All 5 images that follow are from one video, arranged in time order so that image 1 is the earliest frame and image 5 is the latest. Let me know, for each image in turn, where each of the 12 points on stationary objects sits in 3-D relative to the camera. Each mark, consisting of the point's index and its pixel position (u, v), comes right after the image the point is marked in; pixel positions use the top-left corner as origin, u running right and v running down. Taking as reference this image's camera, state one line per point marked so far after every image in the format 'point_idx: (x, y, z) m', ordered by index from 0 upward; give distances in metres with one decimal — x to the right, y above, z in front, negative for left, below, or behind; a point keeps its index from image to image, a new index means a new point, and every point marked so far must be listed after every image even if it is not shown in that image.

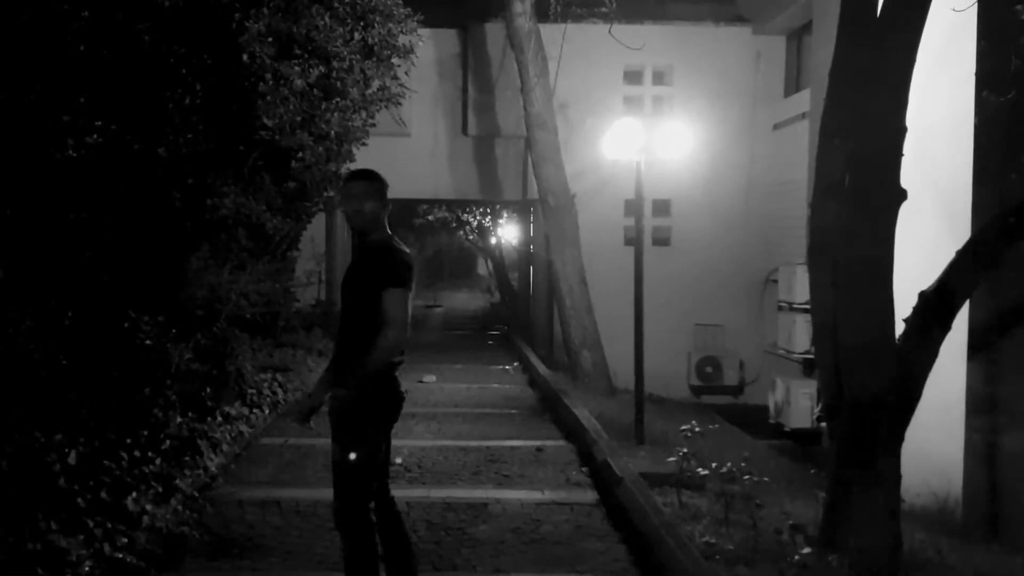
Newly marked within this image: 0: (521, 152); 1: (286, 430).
0: (+0.1, +2.3, +15.6) m
1: (-2.1, -1.3, +8.7) m
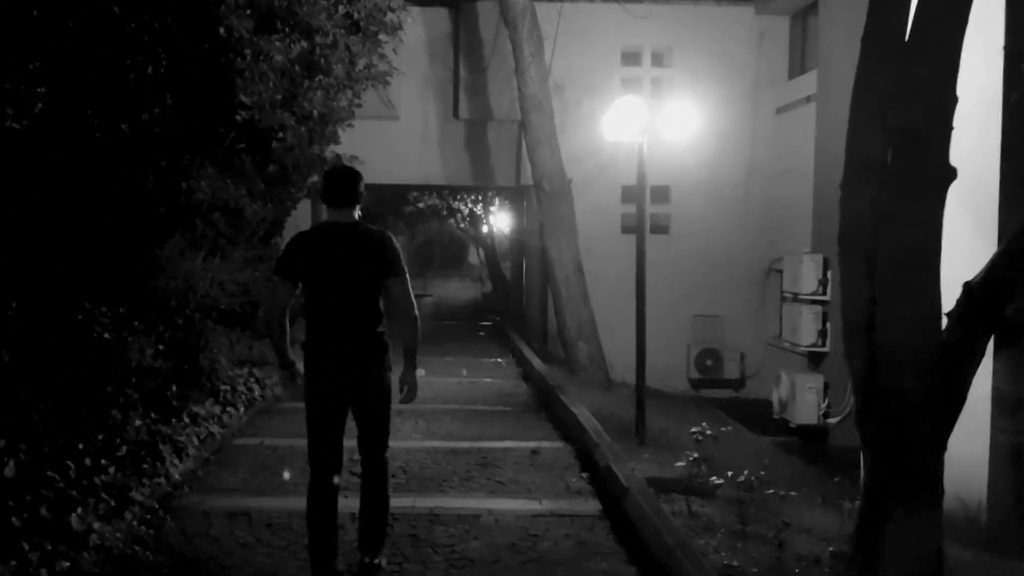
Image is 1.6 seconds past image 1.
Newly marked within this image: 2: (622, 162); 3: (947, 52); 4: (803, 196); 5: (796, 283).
0: (0.0, +2.4, +15.0) m
1: (-2.2, -1.2, +8.1) m
2: (+1.8, +2.0, +15.0) m
3: (+2.1, +1.1, +4.5) m
4: (+4.4, +1.3, +14.0) m
5: (+4.0, +0.1, +13.3) m
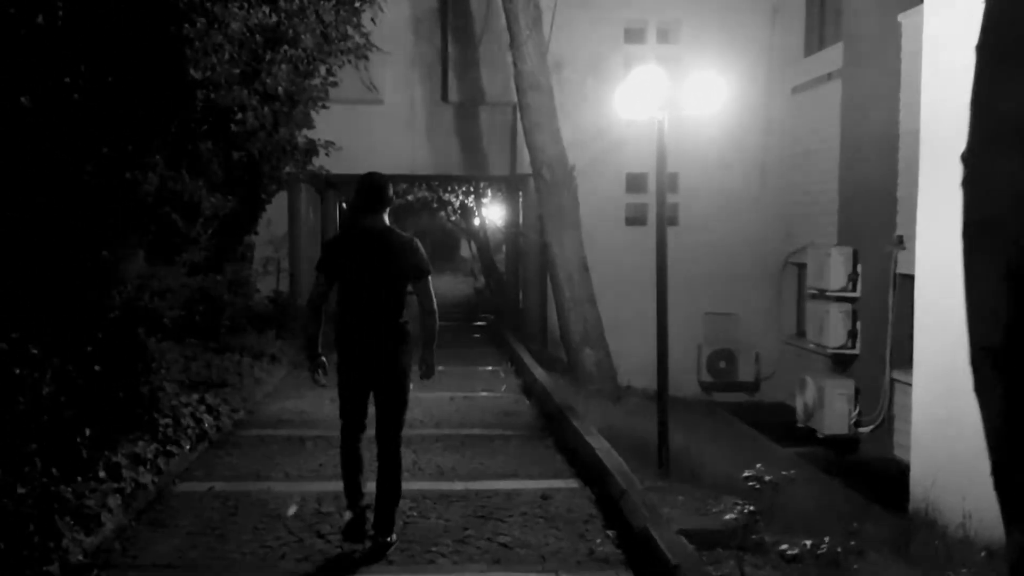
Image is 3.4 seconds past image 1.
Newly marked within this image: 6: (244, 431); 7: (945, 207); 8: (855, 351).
0: (-0.1, +2.4, +13.6) m
1: (-2.1, -1.3, +6.8) m
2: (+1.7, +2.1, +13.6) m
3: (+2.1, +1.1, +3.1) m
4: (+4.3, +1.4, +12.6) m
5: (+4.0, +0.1, +11.9) m
6: (-2.2, -1.2, +7.9) m
7: (+3.1, +0.6, +6.8) m
8: (+4.3, -0.8, +11.7) m
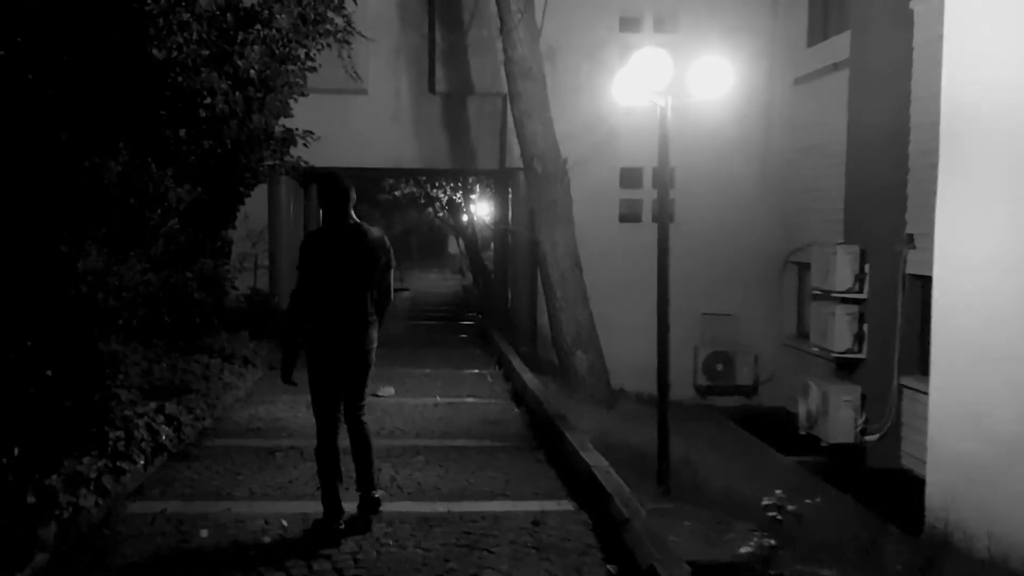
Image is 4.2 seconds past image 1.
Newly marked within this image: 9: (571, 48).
0: (-0.2, +2.5, +13.0) m
1: (-2.2, -1.3, +6.1) m
2: (+1.6, +2.1, +13.0) m
3: (+2.1, +1.1, +2.5) m
4: (+4.2, +1.4, +12.1) m
5: (+3.8, +0.1, +11.4) m
6: (-2.3, -1.2, +7.2) m
7: (+3.1, +0.6, +6.2) m
8: (+4.2, -0.8, +11.1) m
9: (+0.8, +3.3, +12.9) m
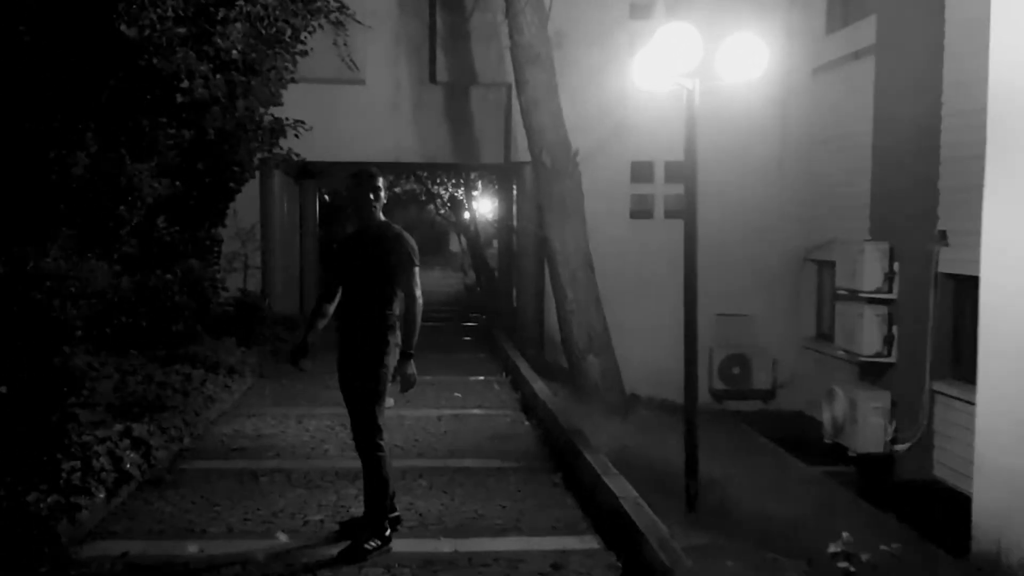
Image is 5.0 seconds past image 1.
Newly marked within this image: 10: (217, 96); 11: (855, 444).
0: (-0.1, +2.5, +12.2) m
1: (-2.1, -1.3, +5.4) m
2: (+1.6, +2.1, +12.3) m
3: (+2.2, +1.0, +1.8) m
4: (+4.3, +1.4, +11.3) m
5: (+3.9, +0.1, +10.6) m
6: (-2.3, -1.2, +6.5) m
7: (+3.2, +0.6, +5.5) m
8: (+4.2, -0.8, +10.4) m
9: (+0.9, +3.3, +12.2) m
10: (-2.6, +1.7, +8.4) m
11: (+3.8, -1.7, +10.1) m
